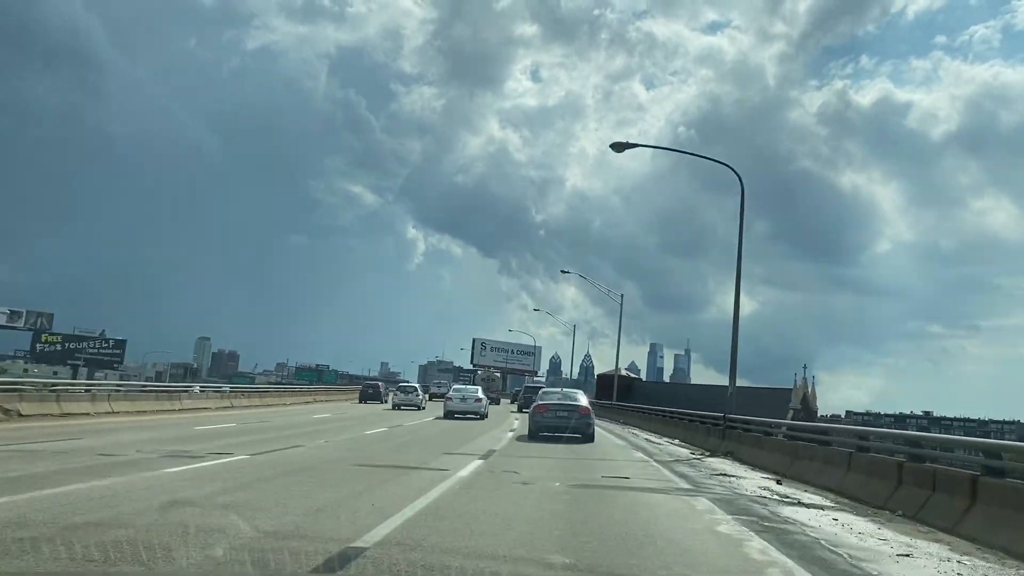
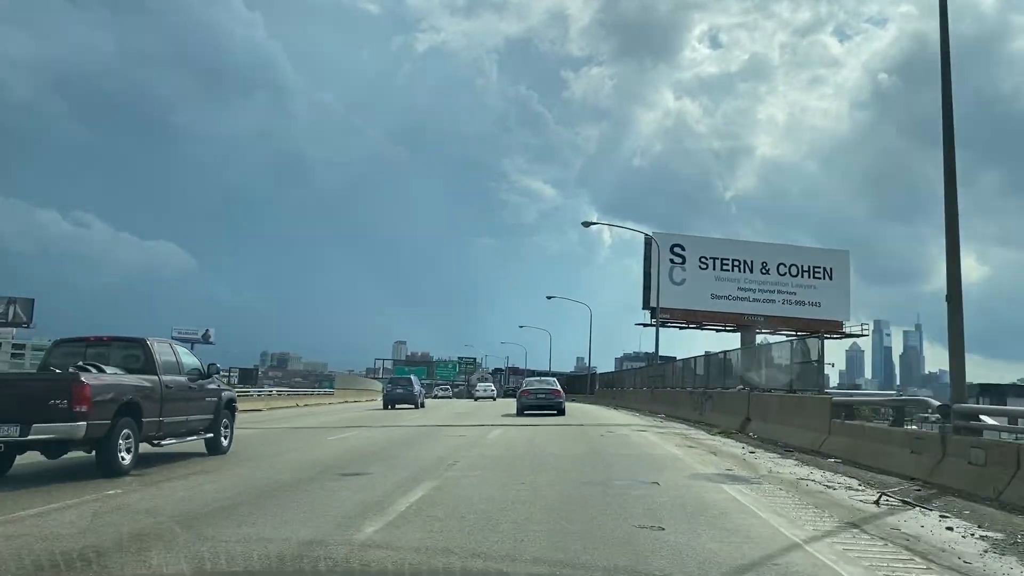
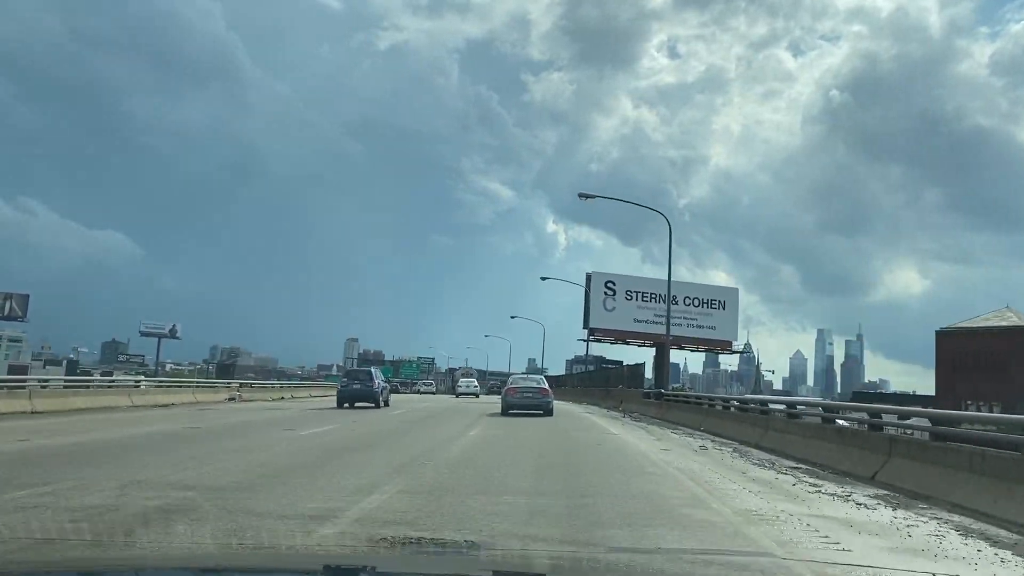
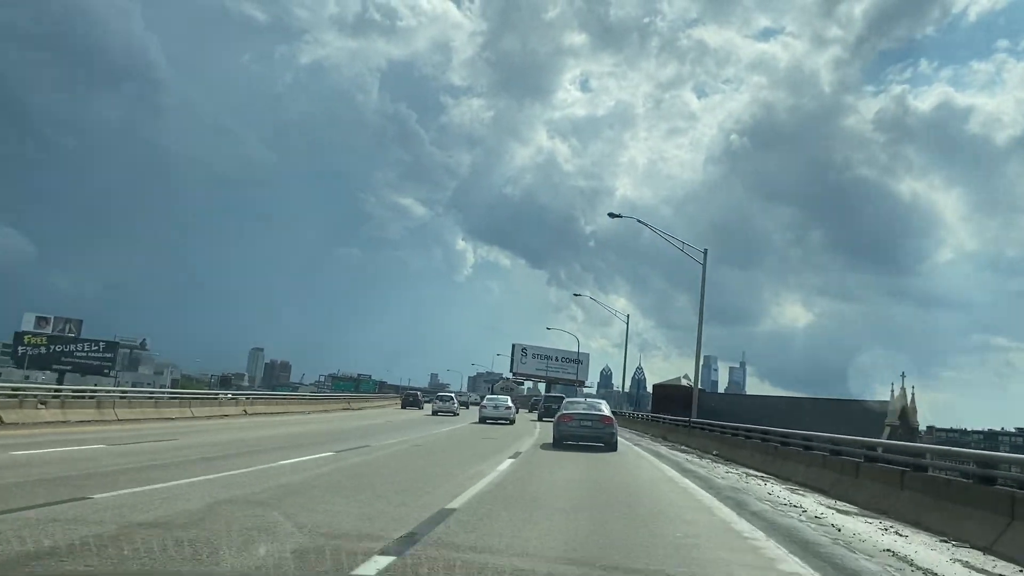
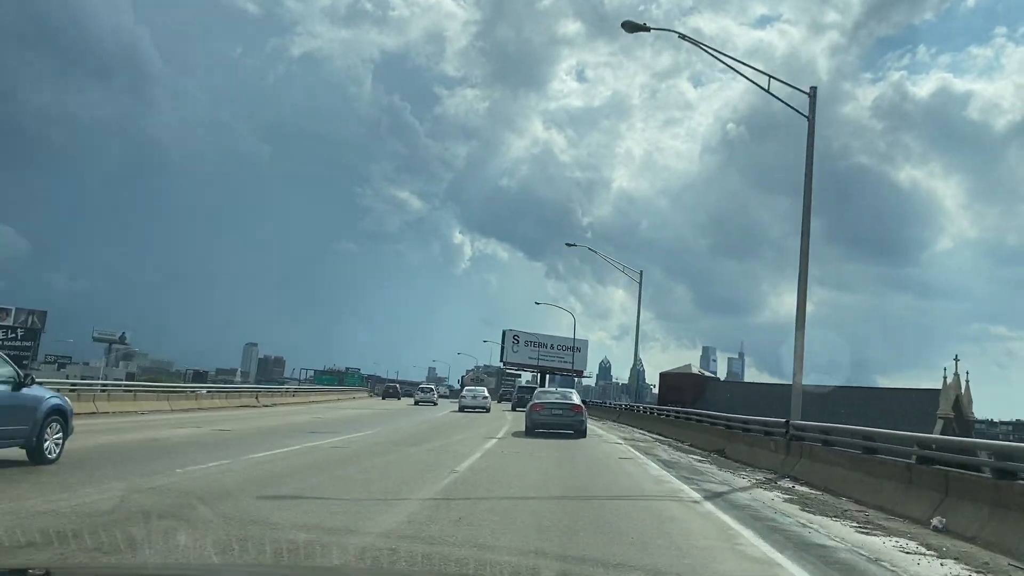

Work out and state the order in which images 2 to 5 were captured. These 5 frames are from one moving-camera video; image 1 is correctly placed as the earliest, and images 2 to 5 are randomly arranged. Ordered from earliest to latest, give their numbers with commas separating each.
4, 5, 3, 2
